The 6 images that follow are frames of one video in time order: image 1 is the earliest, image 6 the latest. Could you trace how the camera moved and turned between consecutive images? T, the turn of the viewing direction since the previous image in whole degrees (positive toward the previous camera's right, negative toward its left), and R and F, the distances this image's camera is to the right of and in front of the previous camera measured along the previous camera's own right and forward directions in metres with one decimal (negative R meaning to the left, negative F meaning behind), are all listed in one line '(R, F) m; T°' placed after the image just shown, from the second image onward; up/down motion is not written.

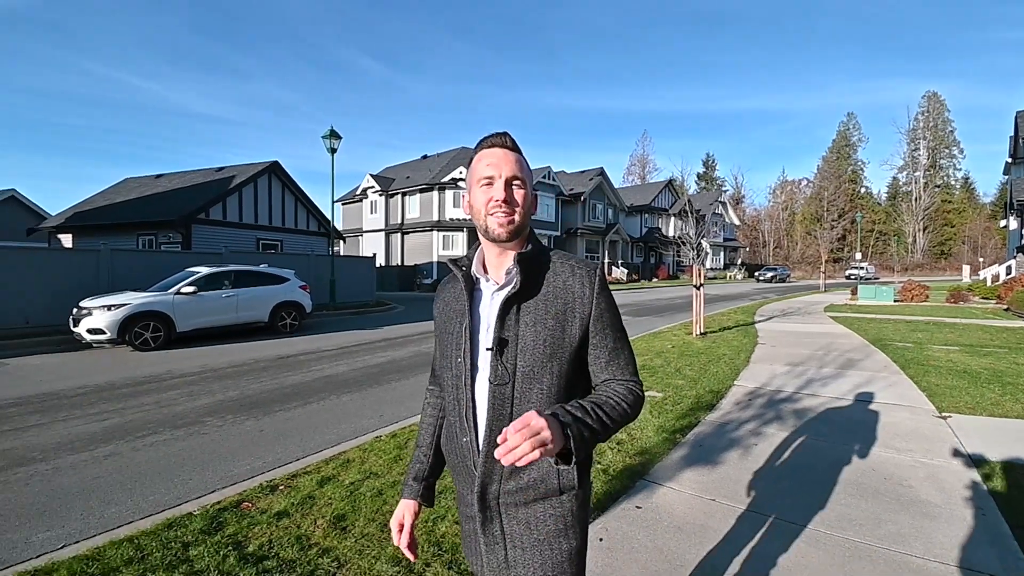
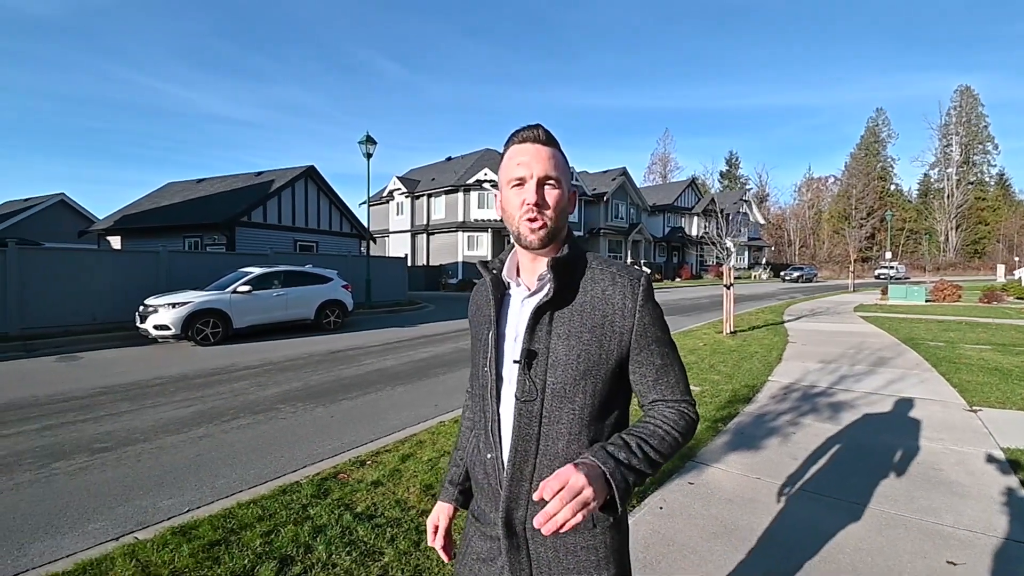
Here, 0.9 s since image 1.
(-0.3, -0.4) m; -2°
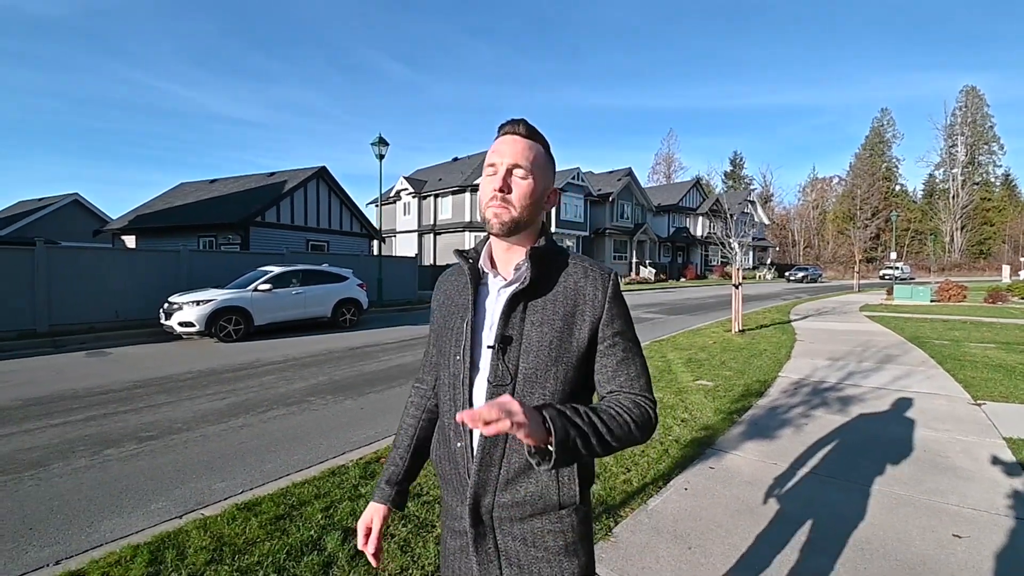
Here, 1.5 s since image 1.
(-0.2, -0.2) m; 0°
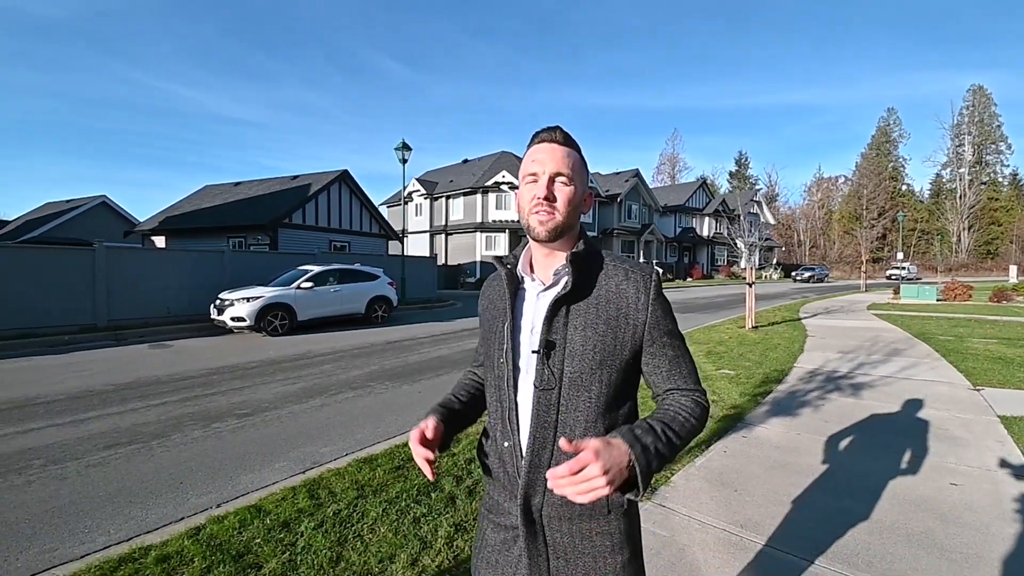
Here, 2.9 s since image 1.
(-0.5, -0.6) m; 0°
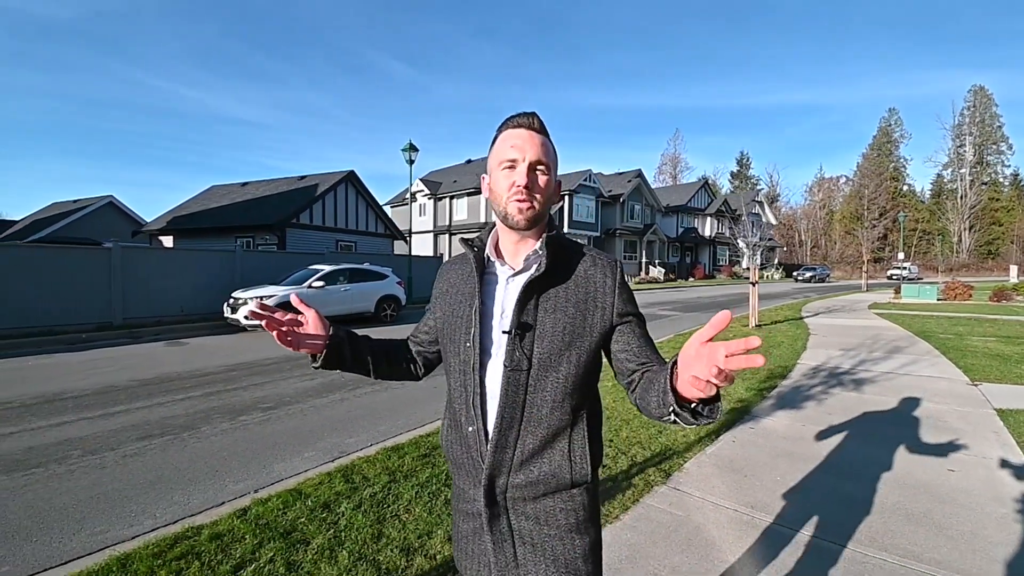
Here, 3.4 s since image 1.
(-0.1, -0.2) m; 0°
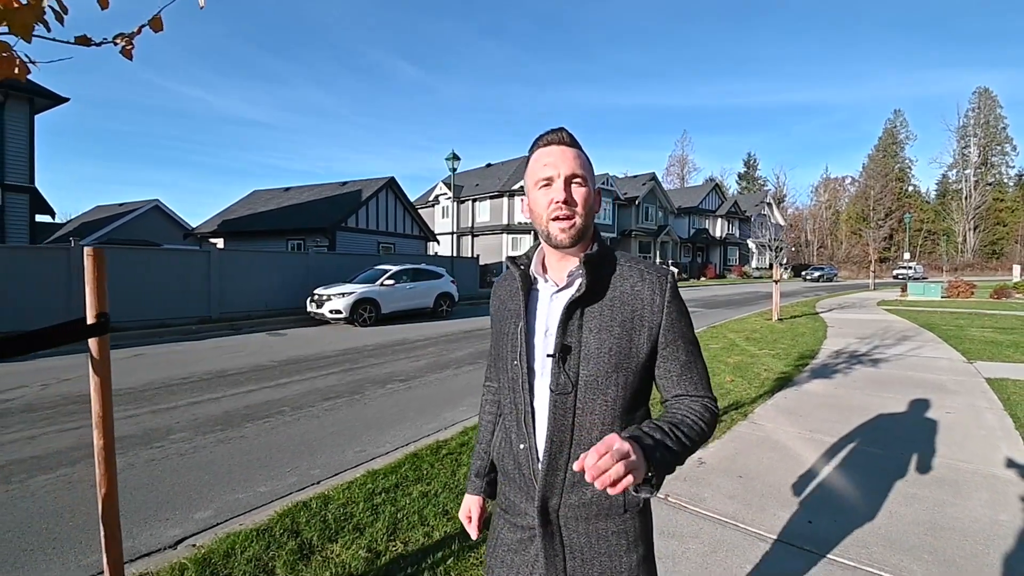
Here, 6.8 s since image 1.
(-1.1, -1.4) m; 0°
